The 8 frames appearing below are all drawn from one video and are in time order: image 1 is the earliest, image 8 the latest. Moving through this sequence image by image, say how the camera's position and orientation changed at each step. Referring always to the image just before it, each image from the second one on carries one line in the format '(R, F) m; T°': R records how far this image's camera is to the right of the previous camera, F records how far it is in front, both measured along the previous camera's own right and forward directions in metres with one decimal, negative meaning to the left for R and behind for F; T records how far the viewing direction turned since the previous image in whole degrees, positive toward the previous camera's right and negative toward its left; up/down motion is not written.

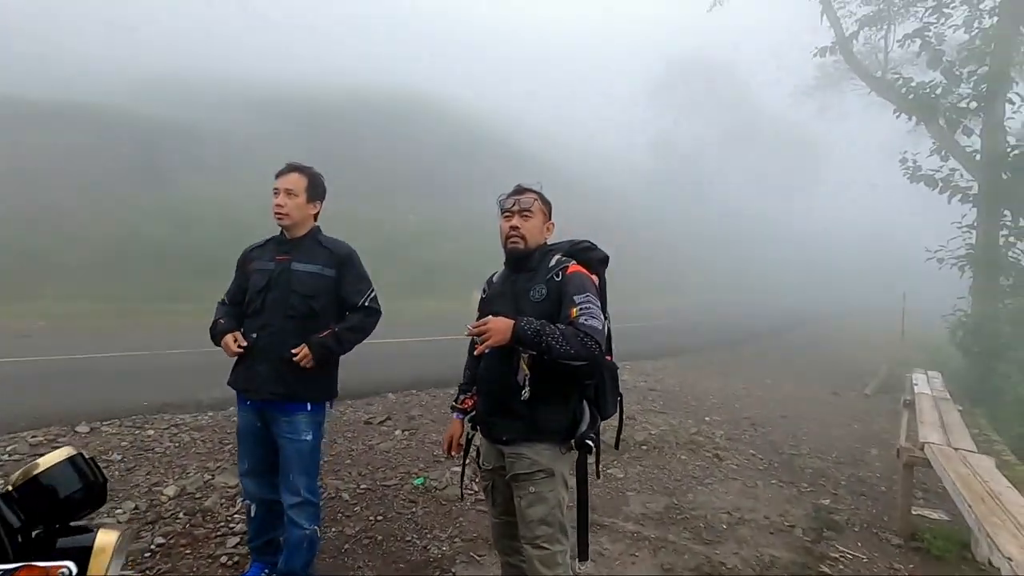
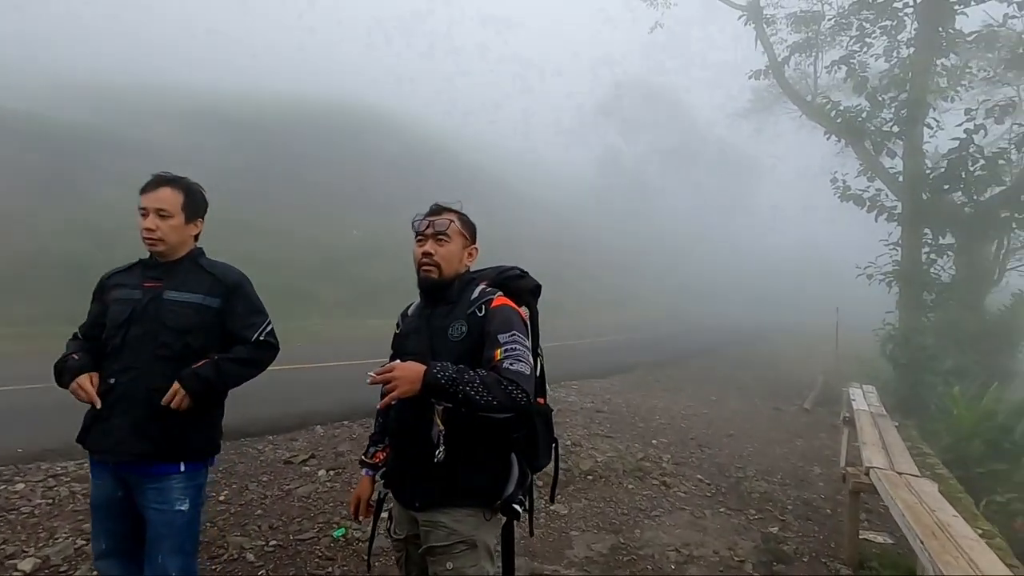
(+0.1, +0.2) m; +5°
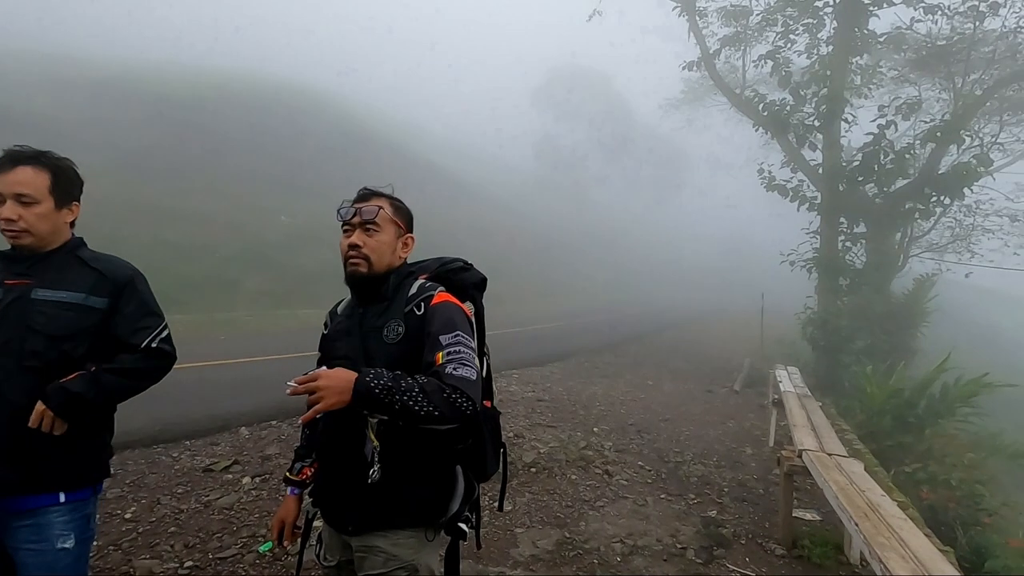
(0.0, +0.1) m; +6°
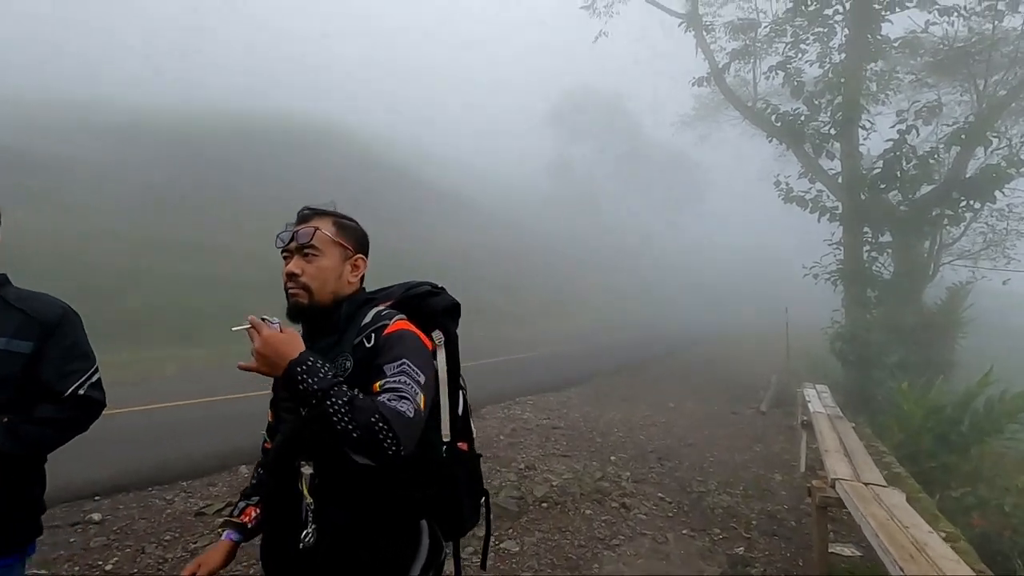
(+0.1, +0.2) m; -2°
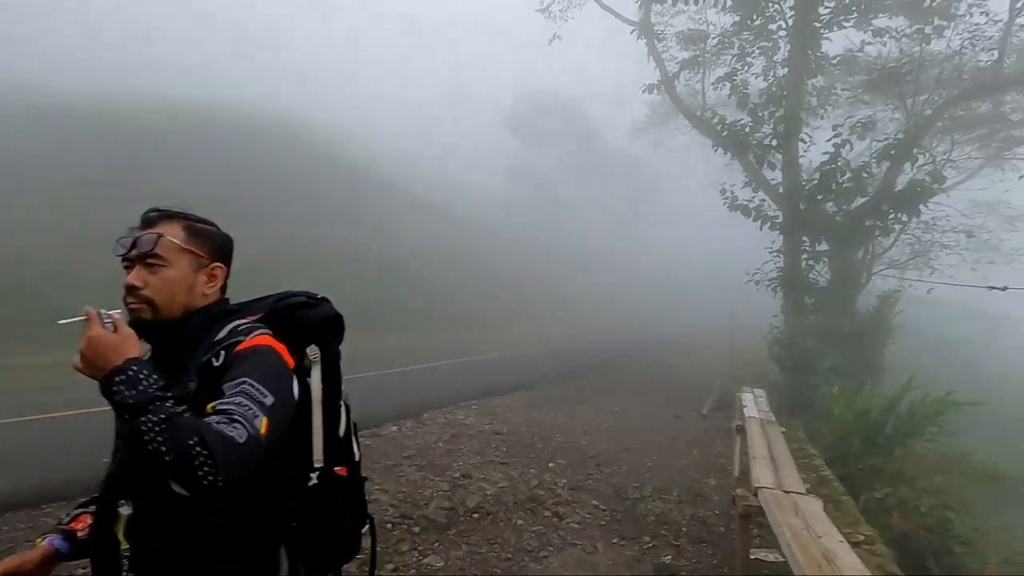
(+0.1, 0.0) m; +4°
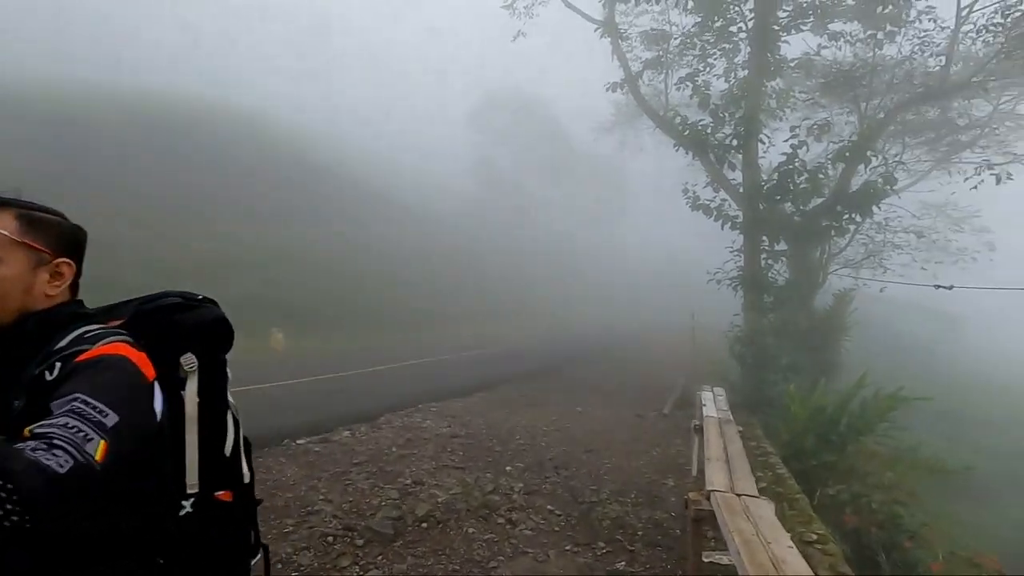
(+0.1, +0.1) m; +3°
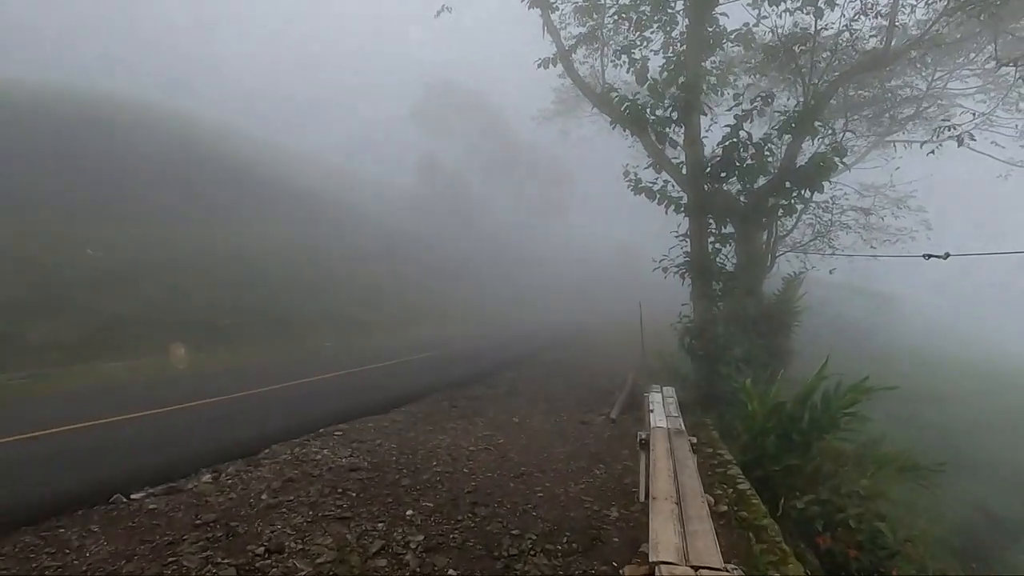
(+0.4, +1.1) m; +4°
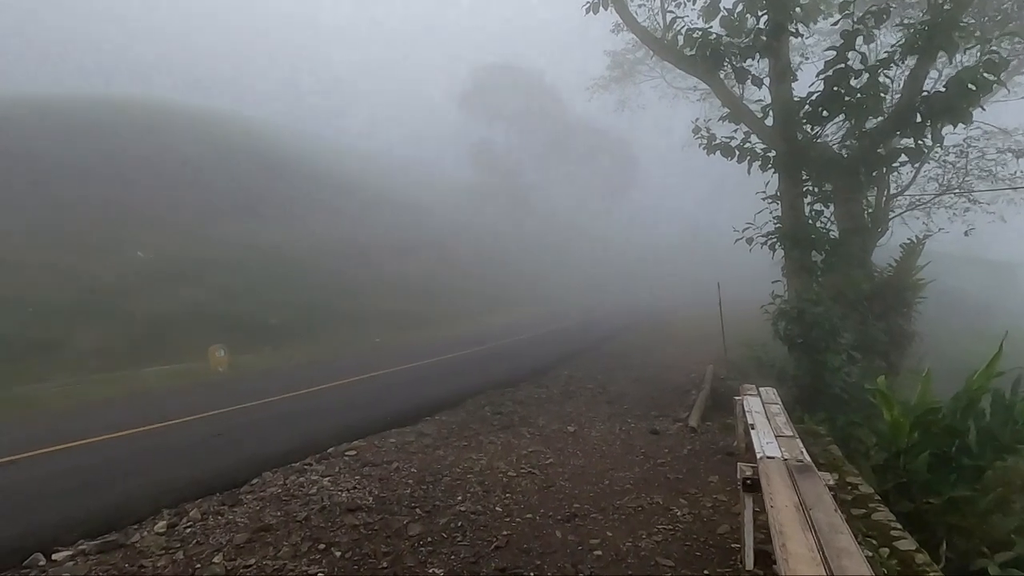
(+0.2, +1.4) m; -6°
